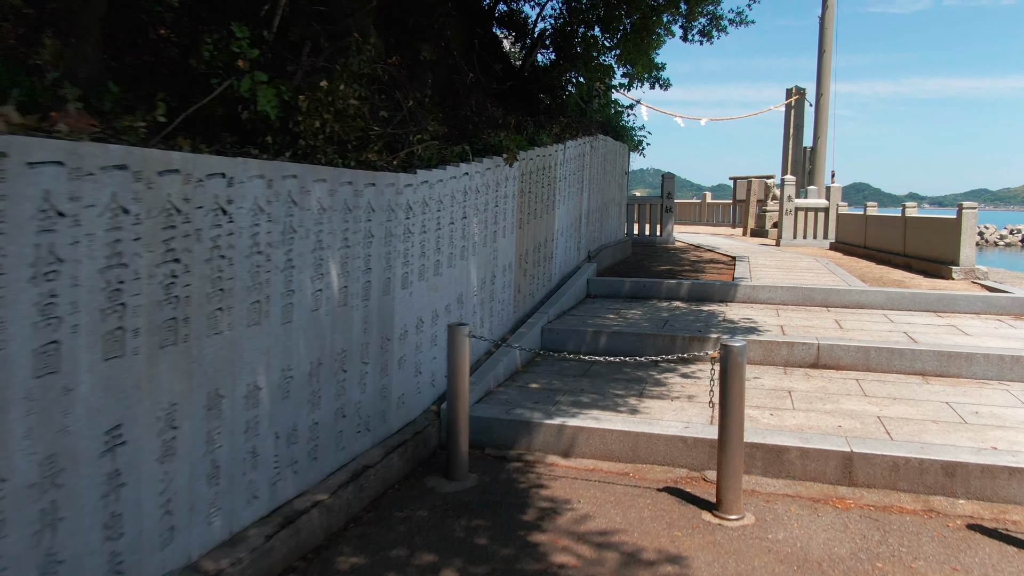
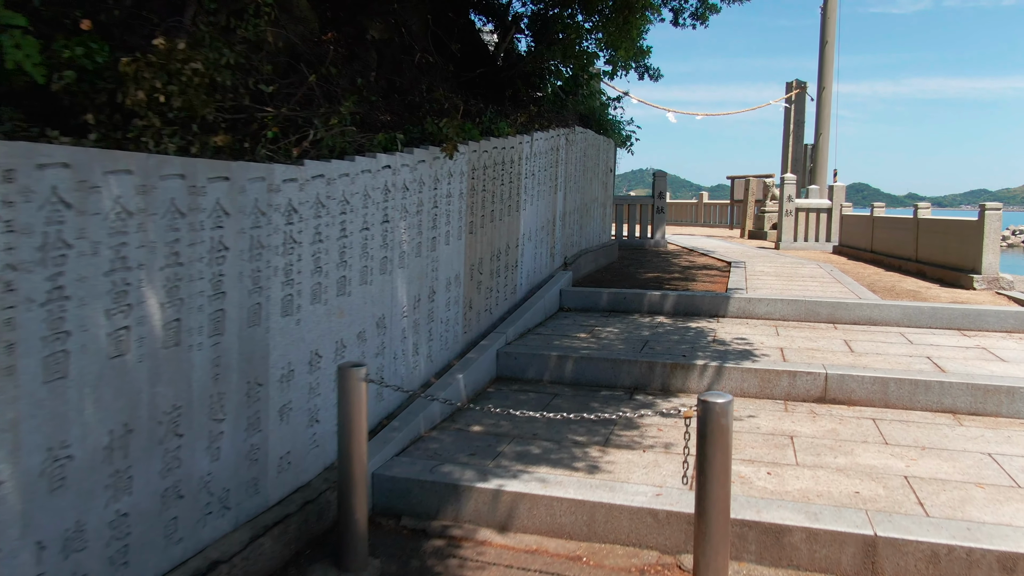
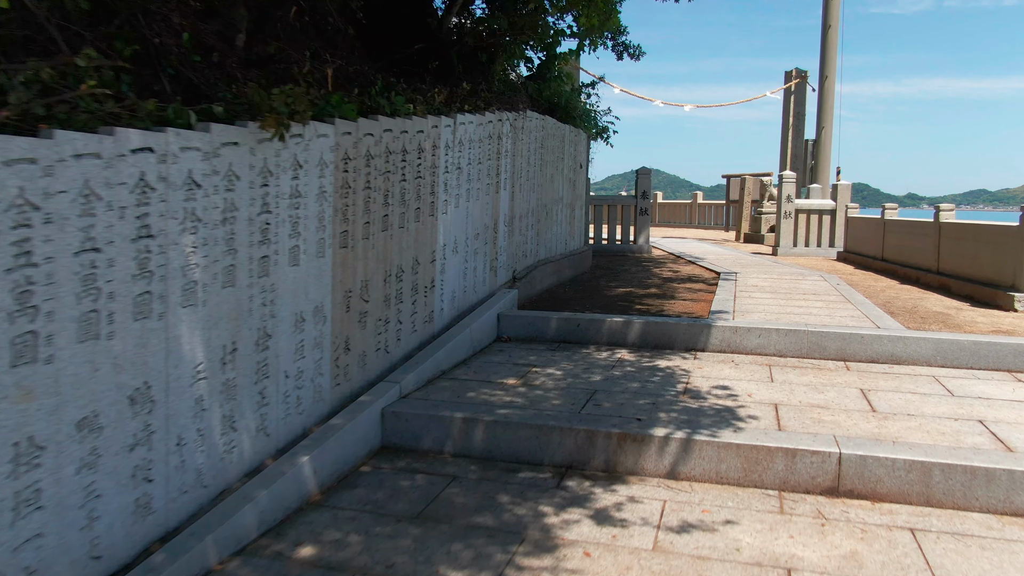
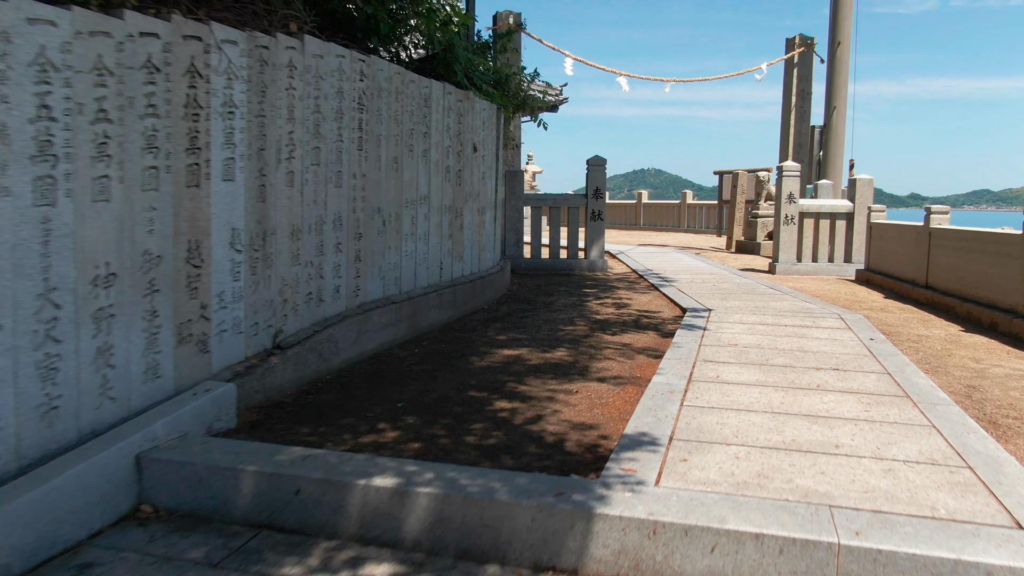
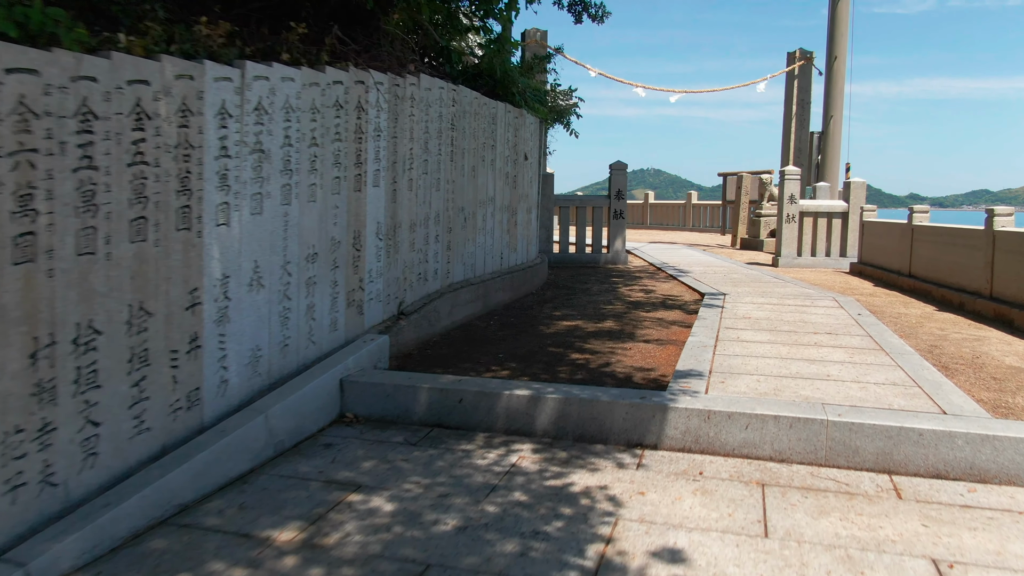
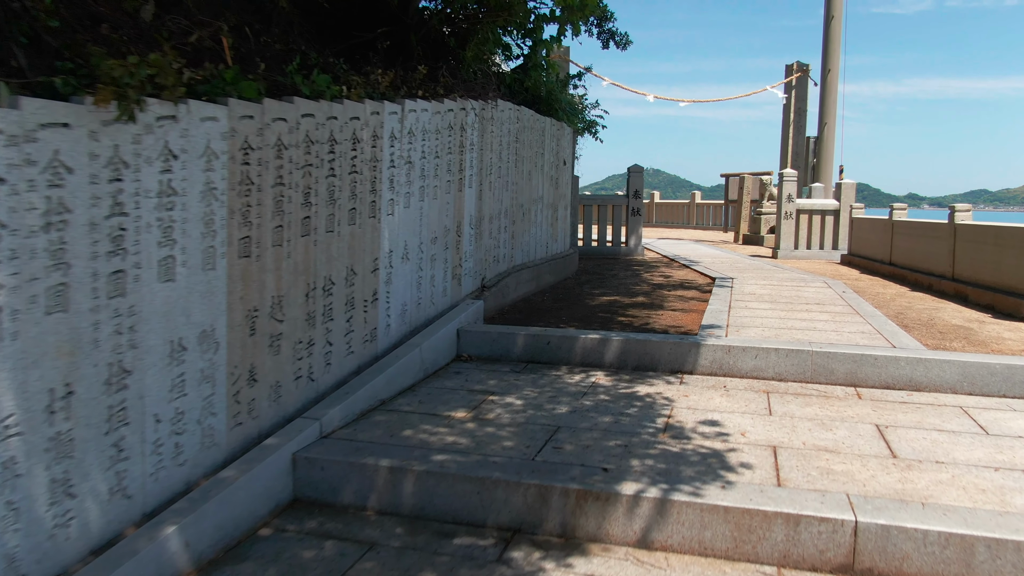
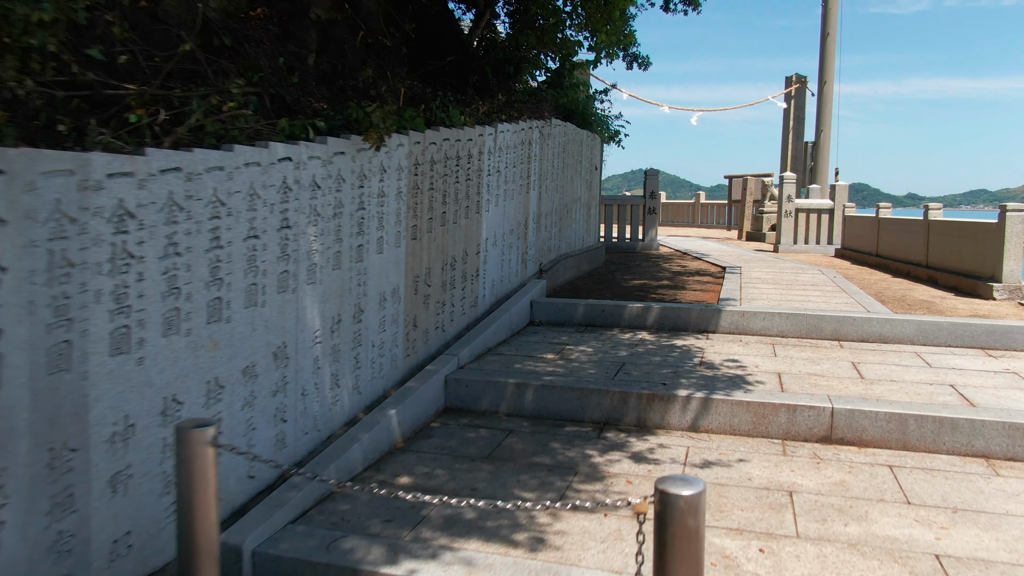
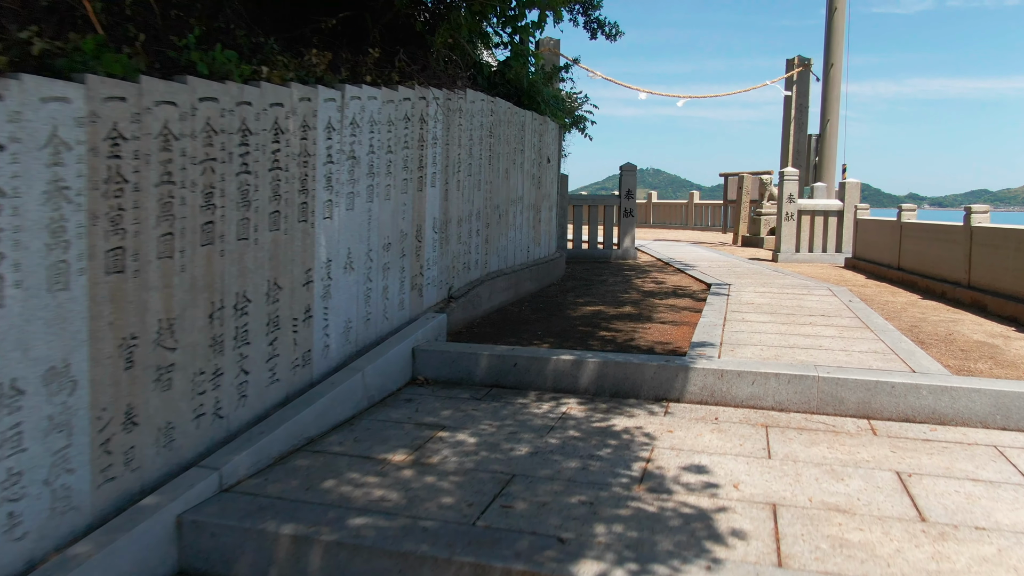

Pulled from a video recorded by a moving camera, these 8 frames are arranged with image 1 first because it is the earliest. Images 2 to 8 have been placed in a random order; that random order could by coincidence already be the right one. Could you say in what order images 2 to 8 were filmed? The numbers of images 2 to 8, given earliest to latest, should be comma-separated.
2, 7, 3, 6, 8, 5, 4
